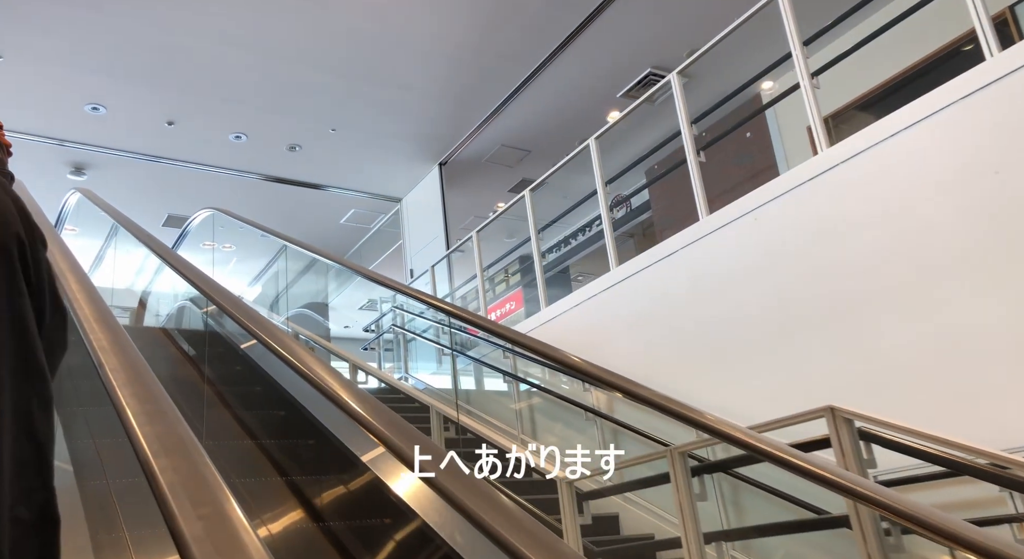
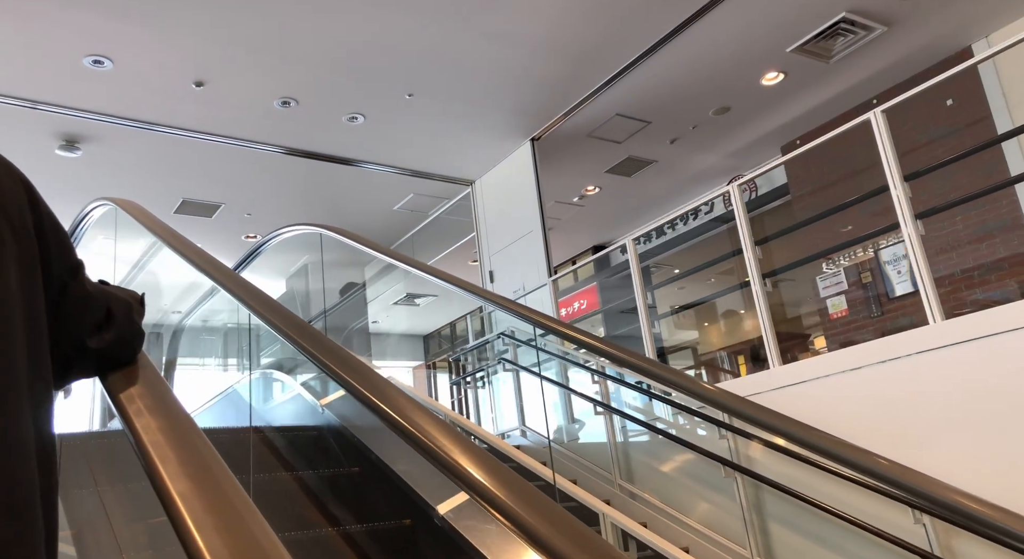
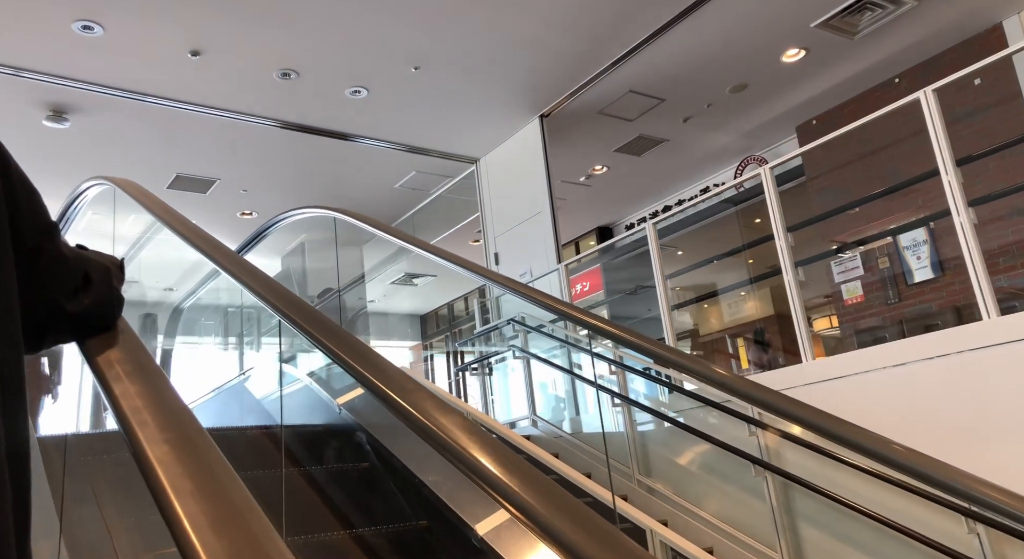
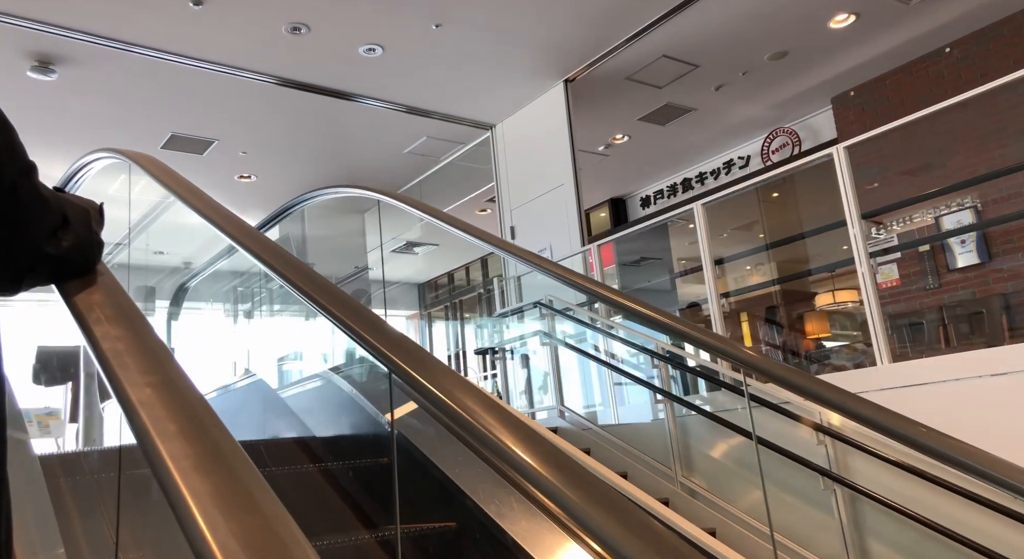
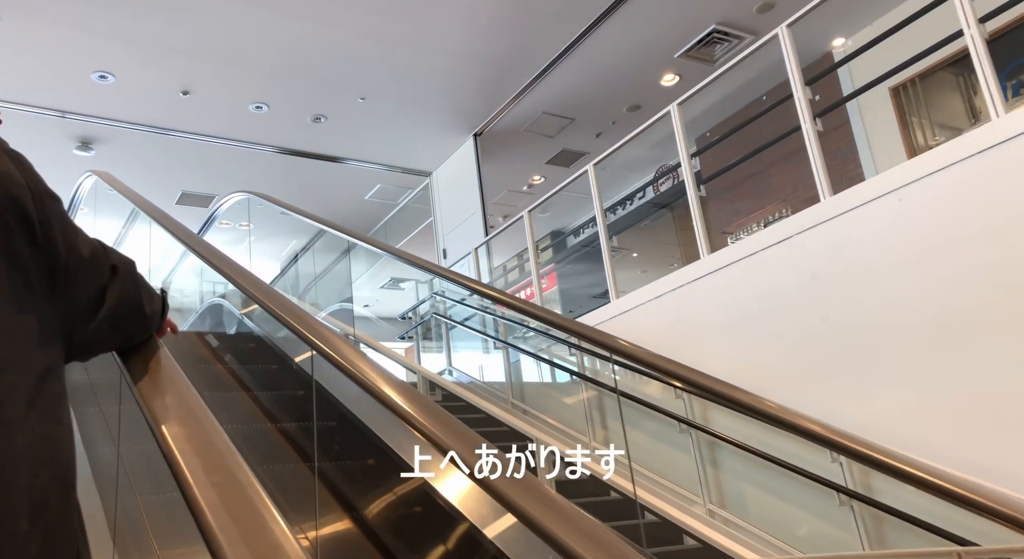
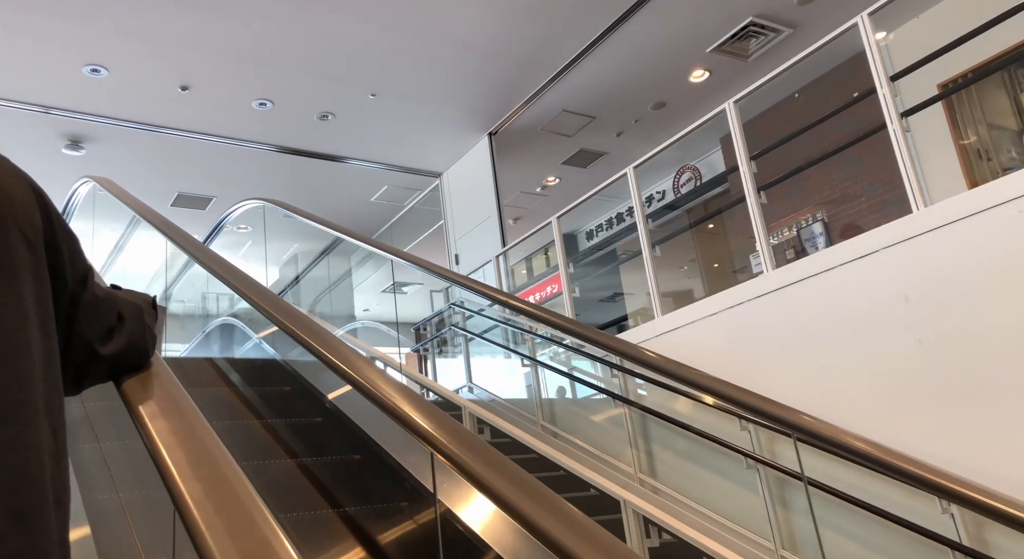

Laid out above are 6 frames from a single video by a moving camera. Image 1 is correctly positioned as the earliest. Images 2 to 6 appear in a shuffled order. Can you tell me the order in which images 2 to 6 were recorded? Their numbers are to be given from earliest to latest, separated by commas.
5, 6, 2, 3, 4
